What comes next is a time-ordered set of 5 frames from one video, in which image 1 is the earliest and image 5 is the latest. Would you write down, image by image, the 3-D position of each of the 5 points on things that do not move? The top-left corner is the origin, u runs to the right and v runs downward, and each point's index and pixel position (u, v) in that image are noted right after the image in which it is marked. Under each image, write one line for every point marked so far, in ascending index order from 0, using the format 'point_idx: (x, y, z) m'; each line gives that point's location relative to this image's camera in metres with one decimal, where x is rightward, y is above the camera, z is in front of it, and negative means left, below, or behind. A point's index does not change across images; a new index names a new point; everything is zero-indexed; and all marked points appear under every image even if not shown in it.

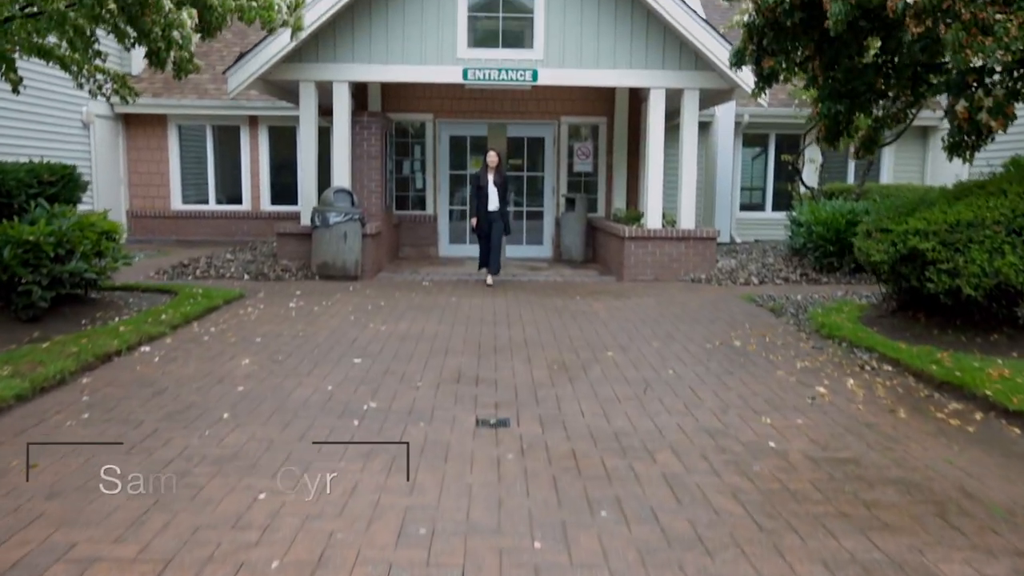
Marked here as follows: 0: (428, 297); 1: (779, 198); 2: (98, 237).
0: (-1.1, -0.1, +10.4) m
1: (+6.1, +2.1, +18.6) m
2: (-4.1, +0.5, +7.9) m
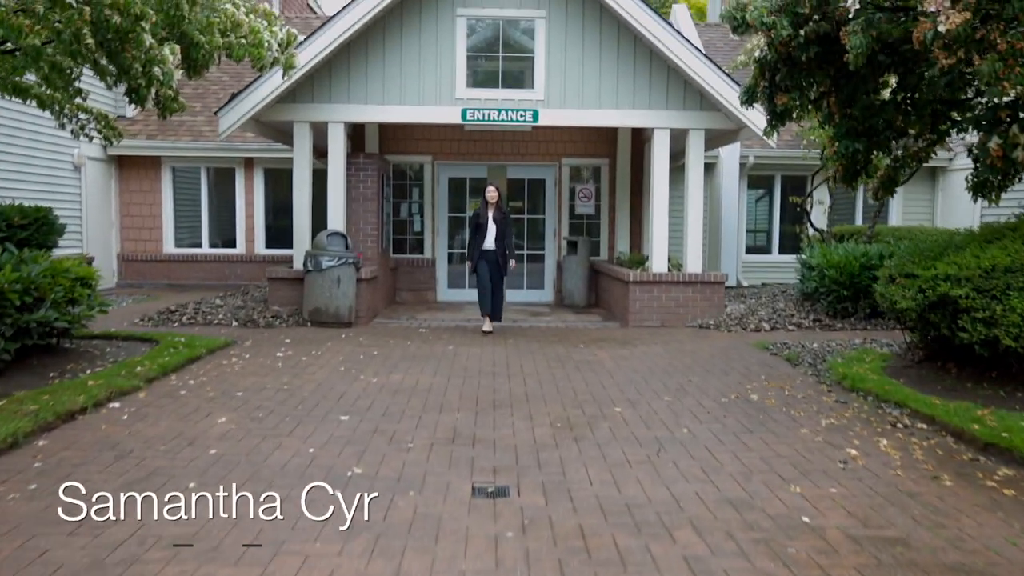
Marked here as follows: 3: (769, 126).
0: (-1.1, -0.7, +9.9) m
1: (+6.1, +1.1, +18.2) m
2: (-4.1, 0.0, +7.4) m
3: (+2.5, +1.6, +8.0) m
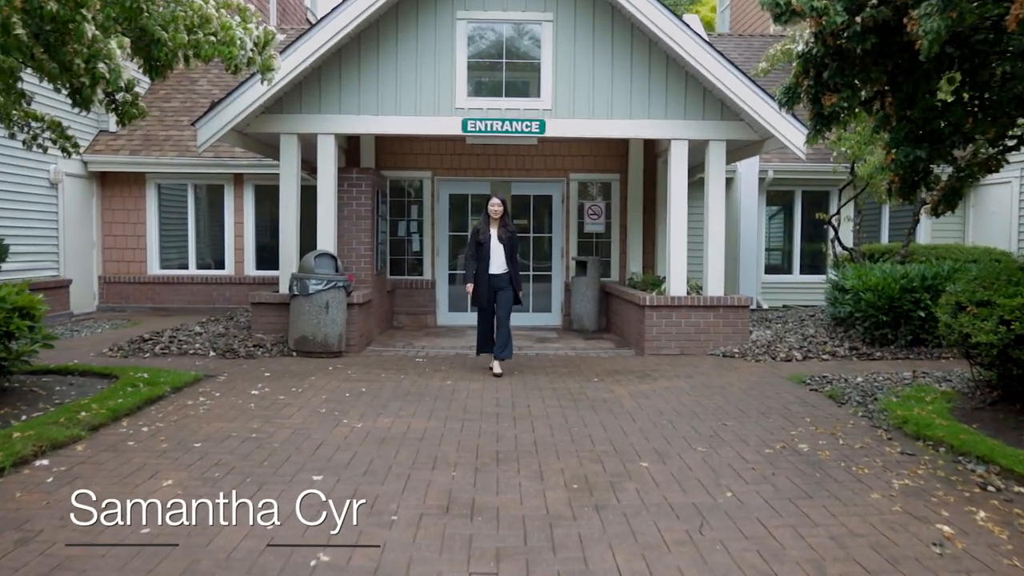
0: (-1.0, -1.0, +8.9) m
1: (+6.2, +0.6, +17.1) m
2: (-4.0, -0.2, +6.4) m
3: (+2.6, +1.3, +7.0) m
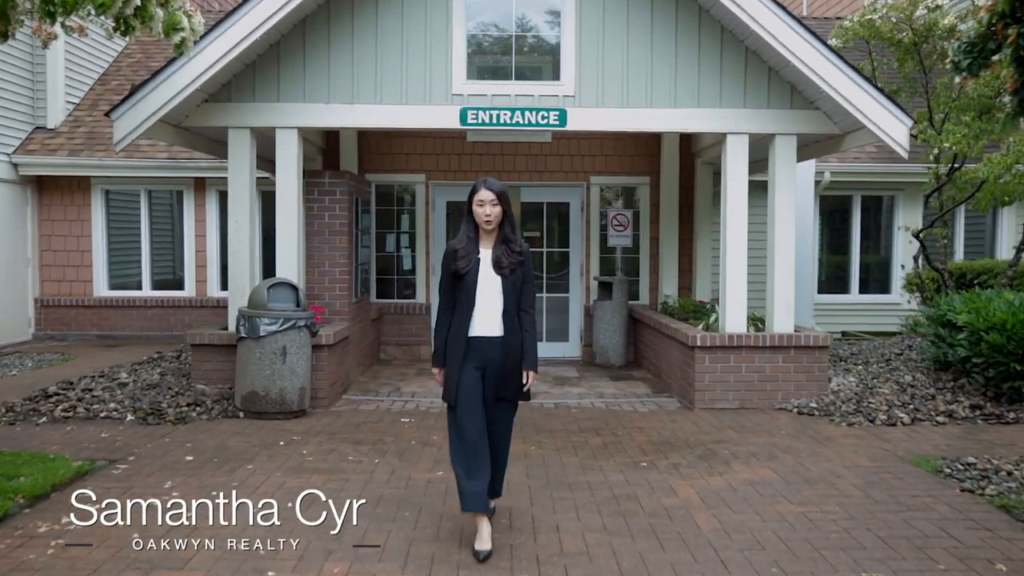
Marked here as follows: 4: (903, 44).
0: (-0.9, -1.4, +6.4) m
1: (+6.4, +0.2, +14.6) m
2: (-3.9, -0.6, +3.9) m
3: (+2.7, +1.0, +4.5) m
4: (+5.2, +3.3, +10.7) m
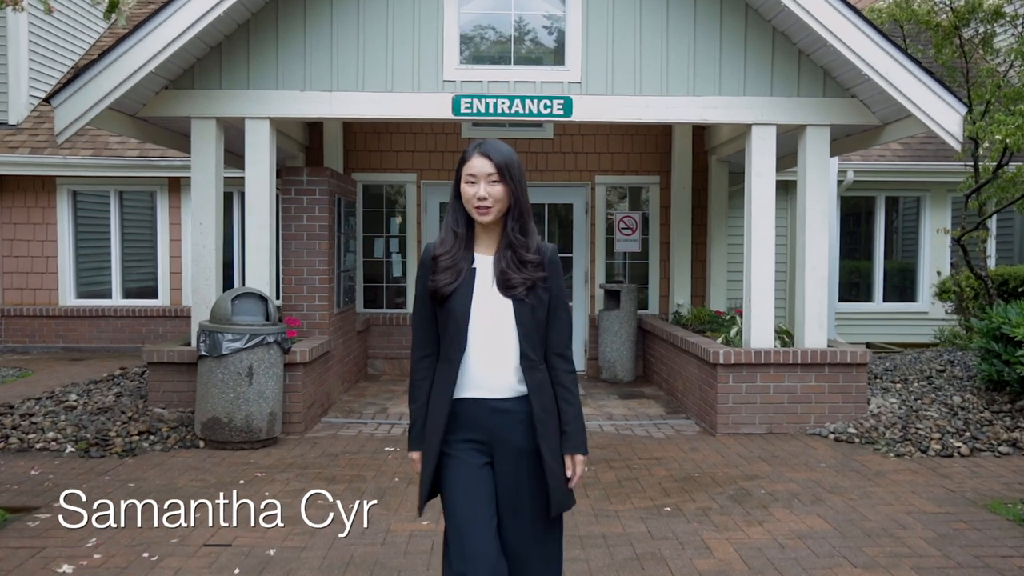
0: (-0.9, -1.5, +5.3) m
1: (+6.4, +0.1, +13.6) m
2: (-3.9, -0.7, +2.9) m
3: (+2.7, +0.9, +3.4) m
4: (+5.2, +3.2, +9.7) m
